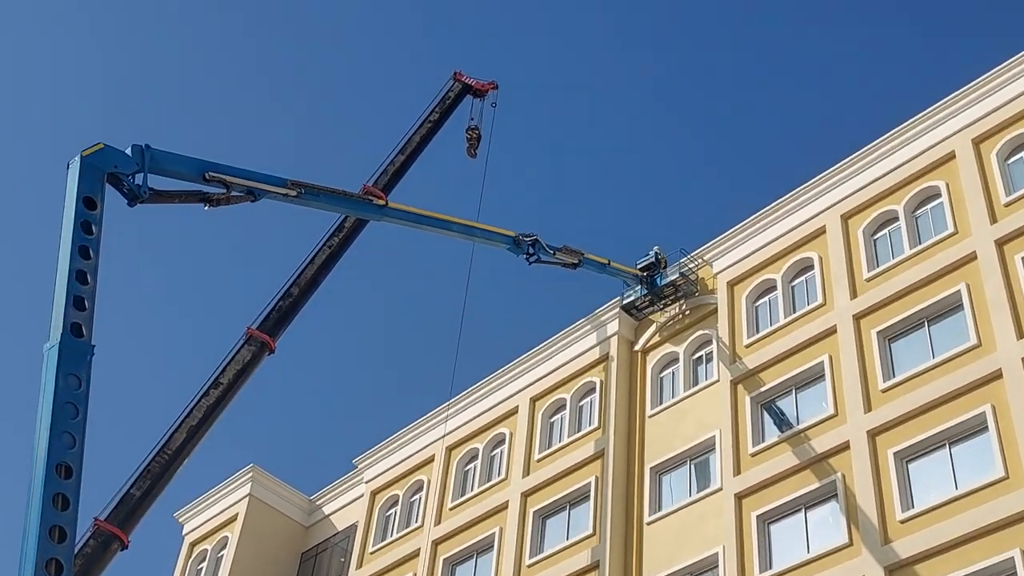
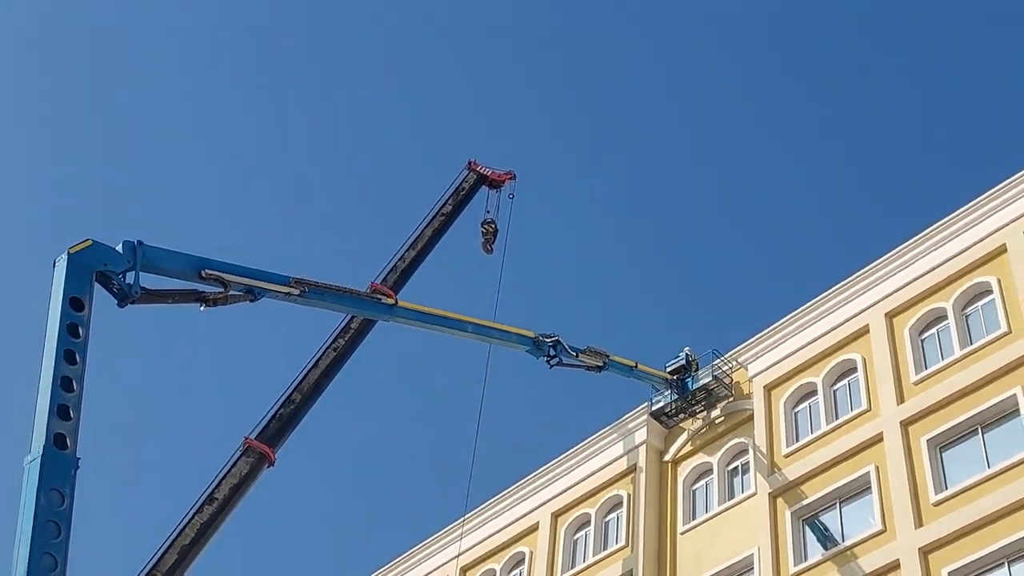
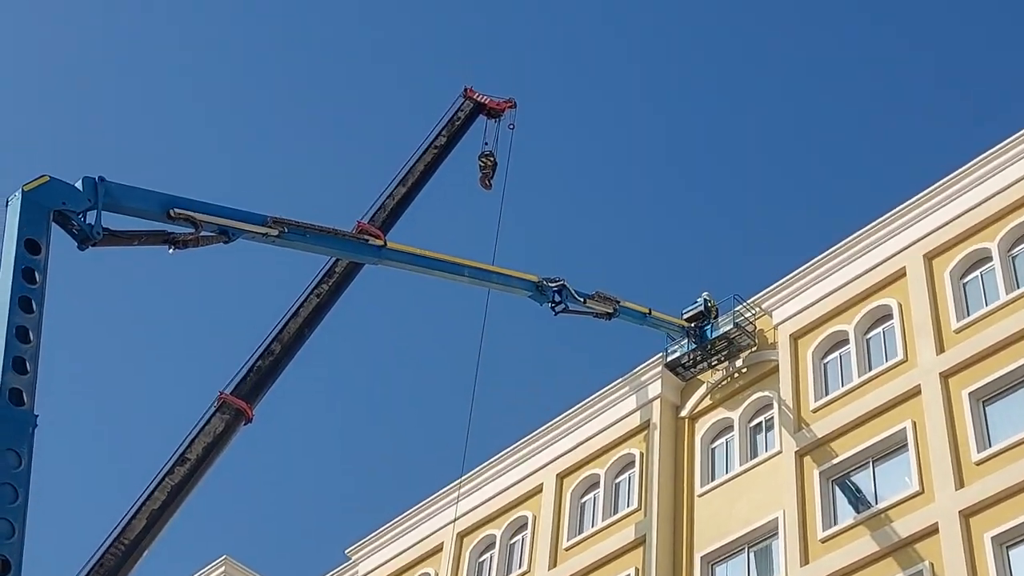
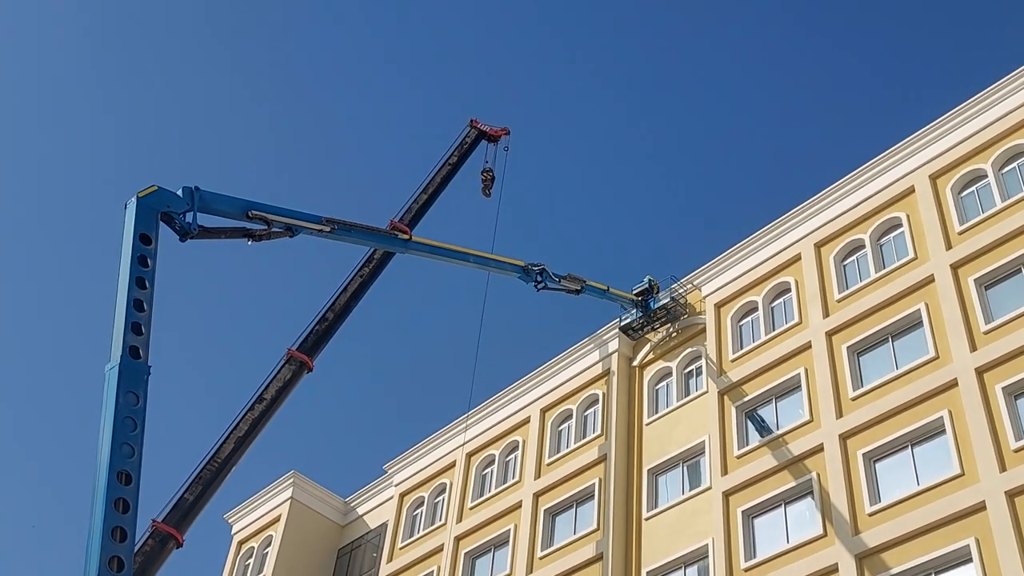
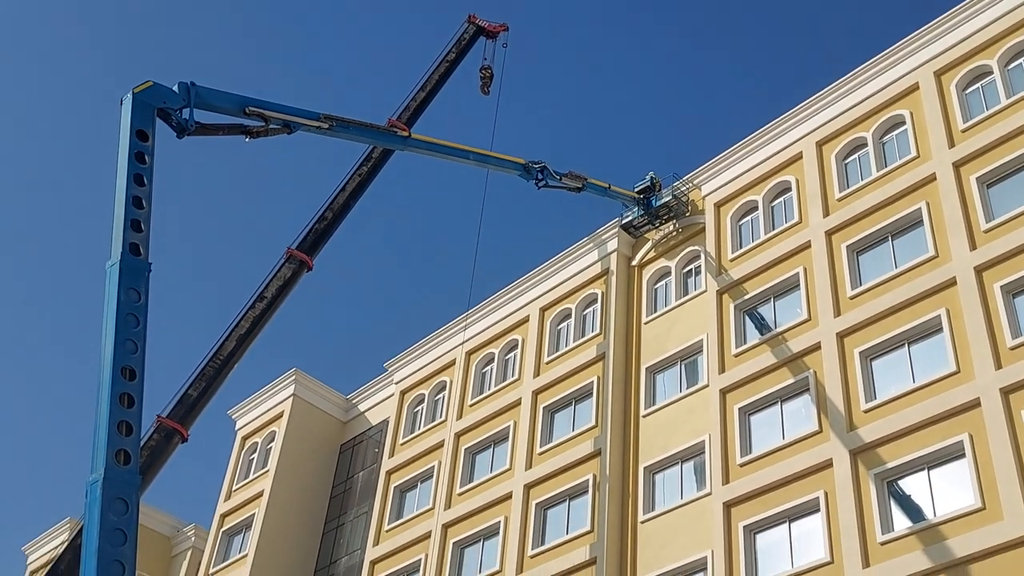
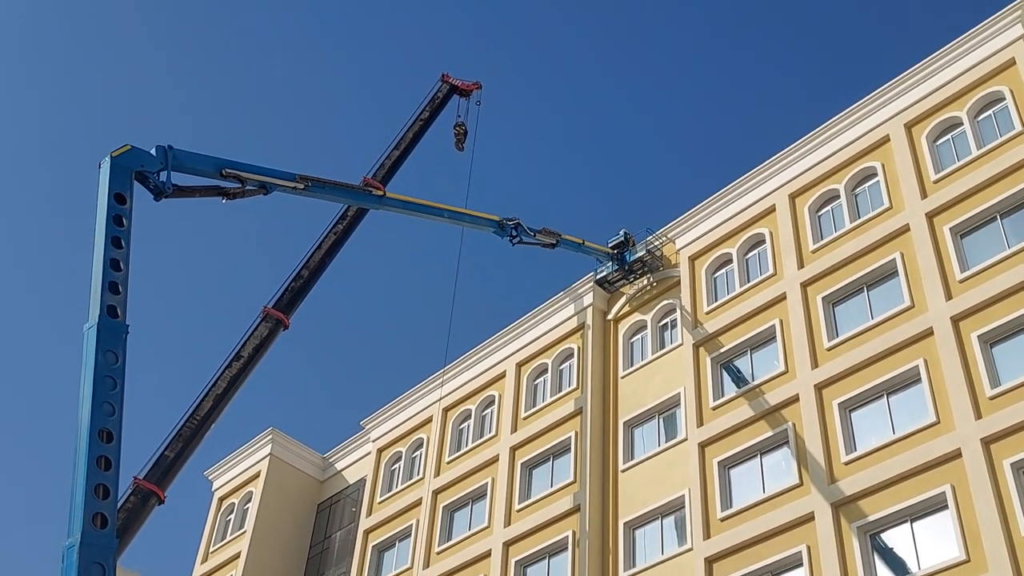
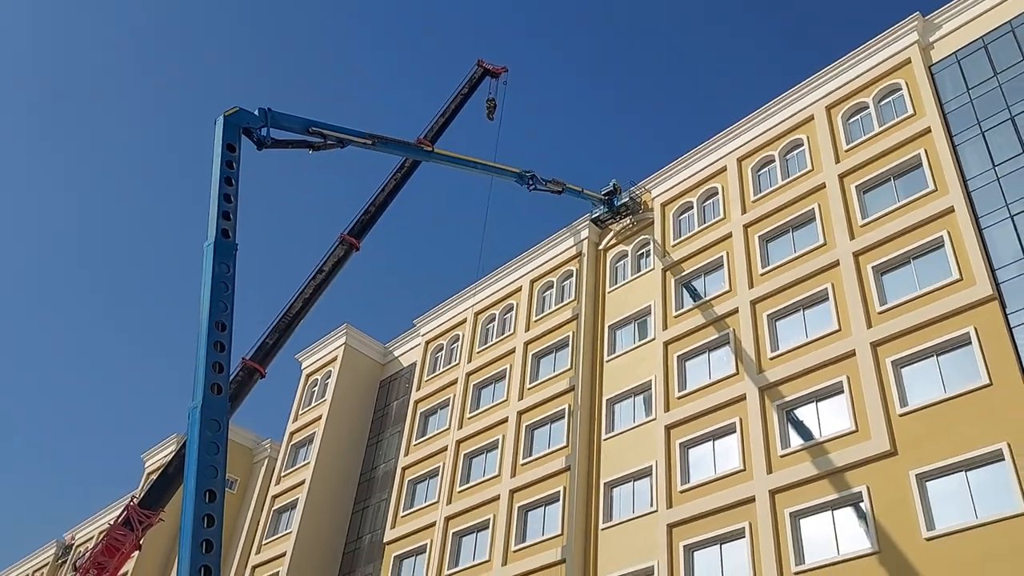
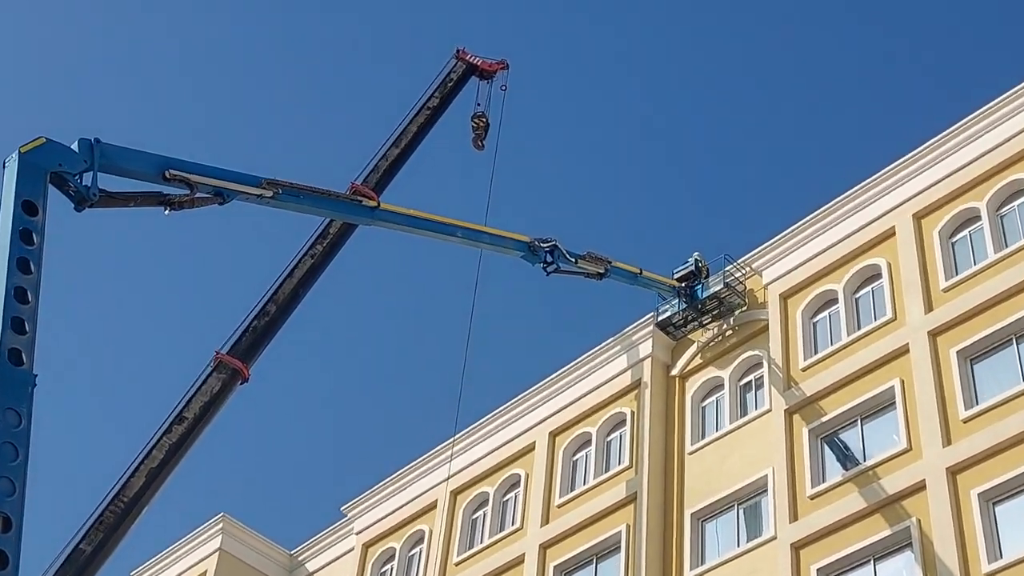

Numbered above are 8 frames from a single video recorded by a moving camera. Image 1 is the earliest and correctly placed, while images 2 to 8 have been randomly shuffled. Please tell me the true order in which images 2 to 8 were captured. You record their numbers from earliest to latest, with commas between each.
8, 3, 2, 4, 6, 5, 7
